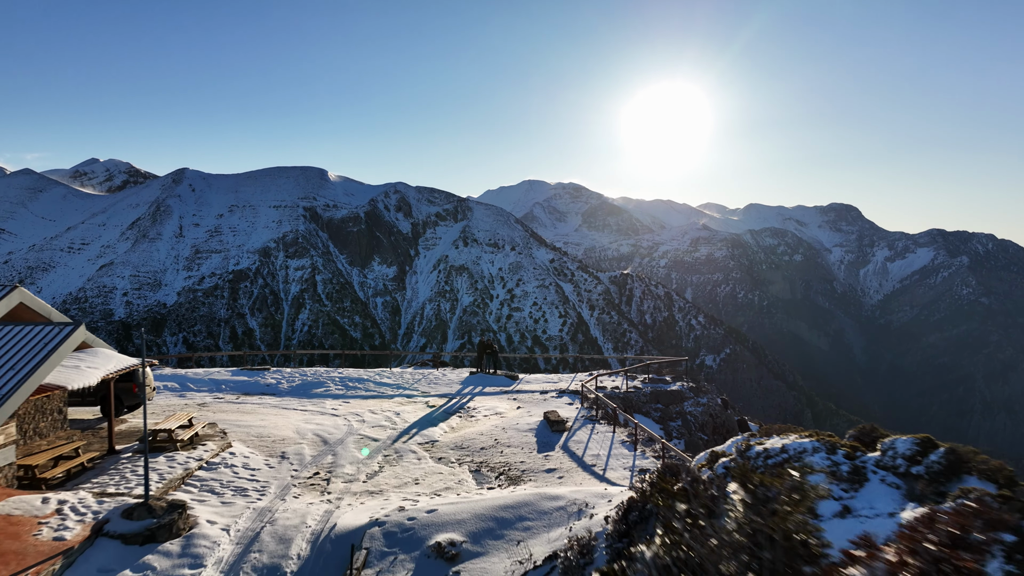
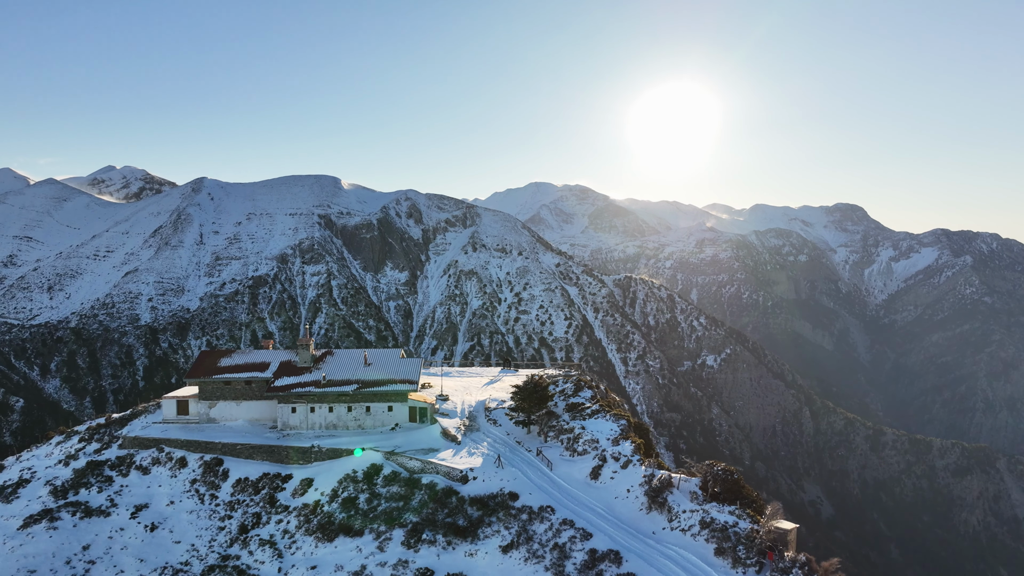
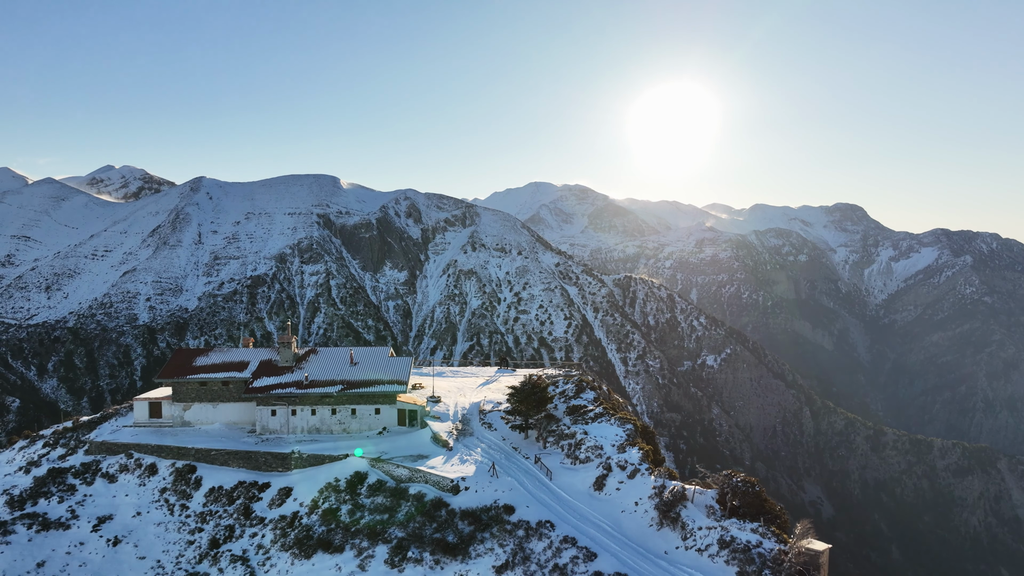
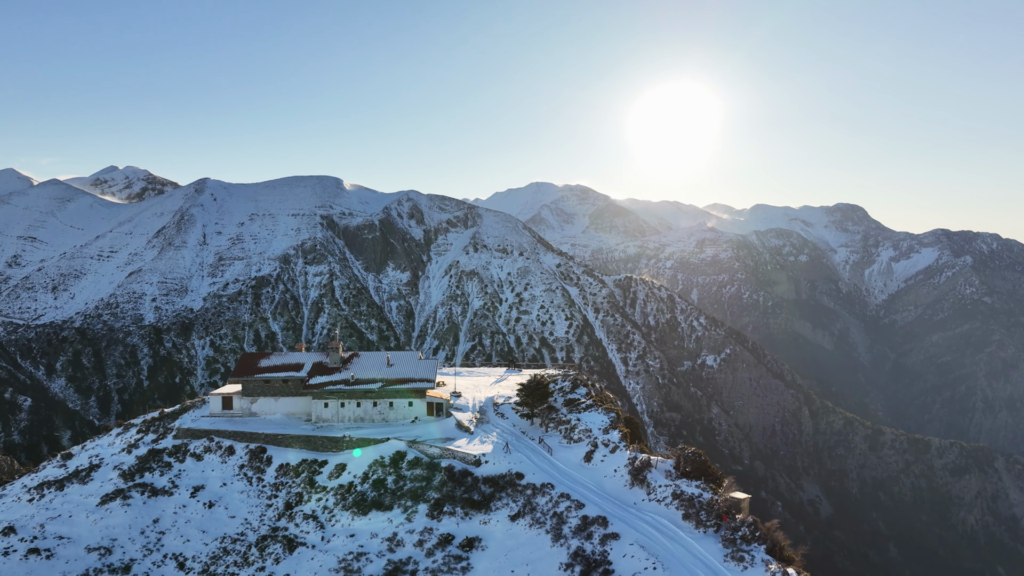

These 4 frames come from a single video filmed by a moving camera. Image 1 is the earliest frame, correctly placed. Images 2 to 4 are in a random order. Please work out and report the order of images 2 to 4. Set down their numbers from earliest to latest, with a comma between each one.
3, 2, 4
